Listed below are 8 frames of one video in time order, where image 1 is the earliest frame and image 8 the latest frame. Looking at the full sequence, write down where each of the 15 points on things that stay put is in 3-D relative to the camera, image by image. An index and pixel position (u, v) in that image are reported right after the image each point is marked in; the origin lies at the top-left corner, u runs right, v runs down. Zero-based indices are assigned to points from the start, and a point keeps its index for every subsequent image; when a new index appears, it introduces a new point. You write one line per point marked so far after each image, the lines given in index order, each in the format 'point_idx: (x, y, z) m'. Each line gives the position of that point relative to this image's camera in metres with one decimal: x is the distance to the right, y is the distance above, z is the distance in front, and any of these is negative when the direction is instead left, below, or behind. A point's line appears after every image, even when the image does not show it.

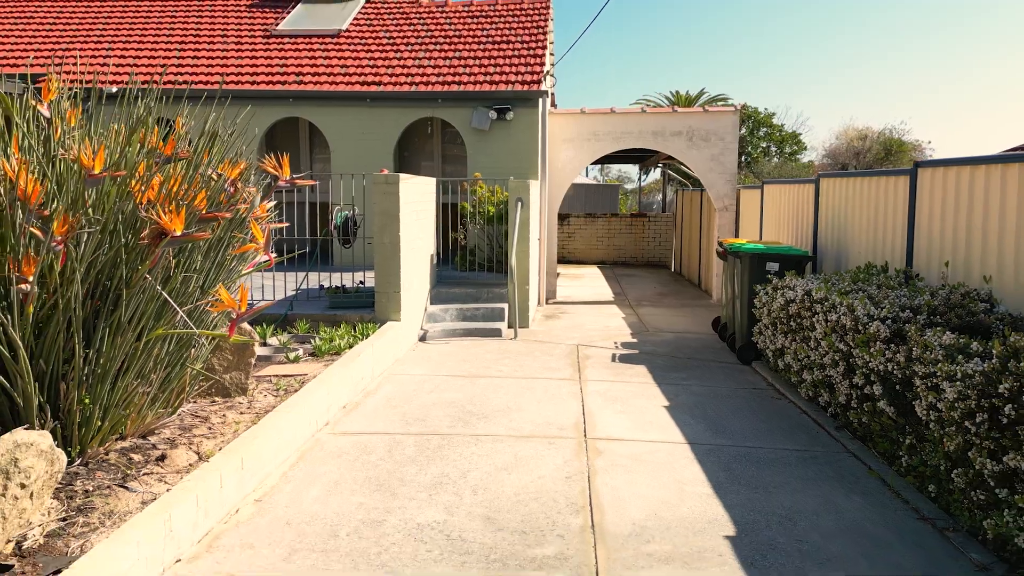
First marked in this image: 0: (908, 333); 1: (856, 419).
0: (+2.3, -0.2, +4.8) m
1: (+2.2, -0.8, +5.4) m
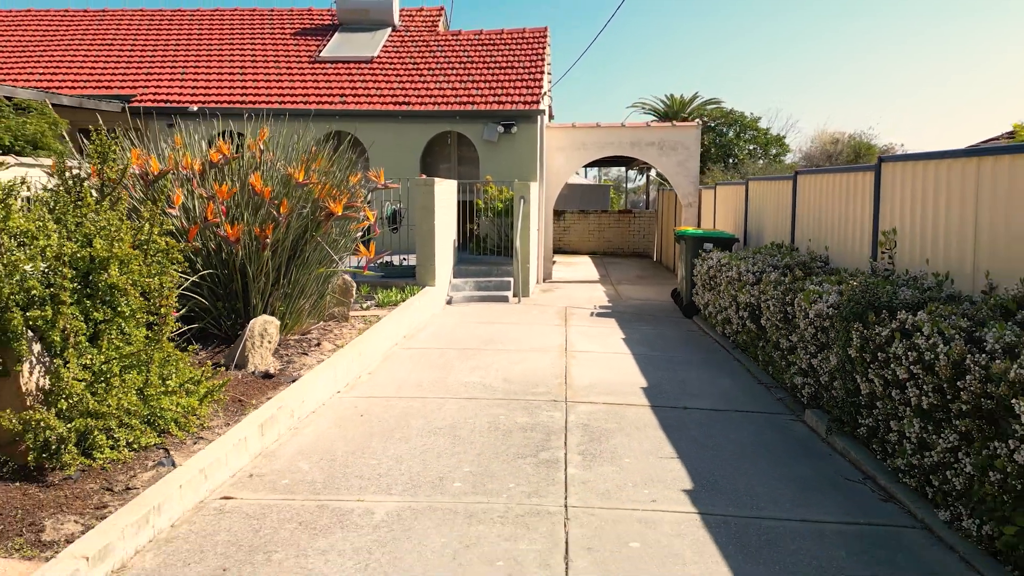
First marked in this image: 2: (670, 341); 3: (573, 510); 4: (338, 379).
0: (+2.4, +0.1, +7.8) m
1: (+2.3, -0.5, +8.5) m
2: (+1.8, -0.6, +9.5) m
3: (+0.3, -1.1, +4.2) m
4: (-1.3, -0.7, +6.6) m
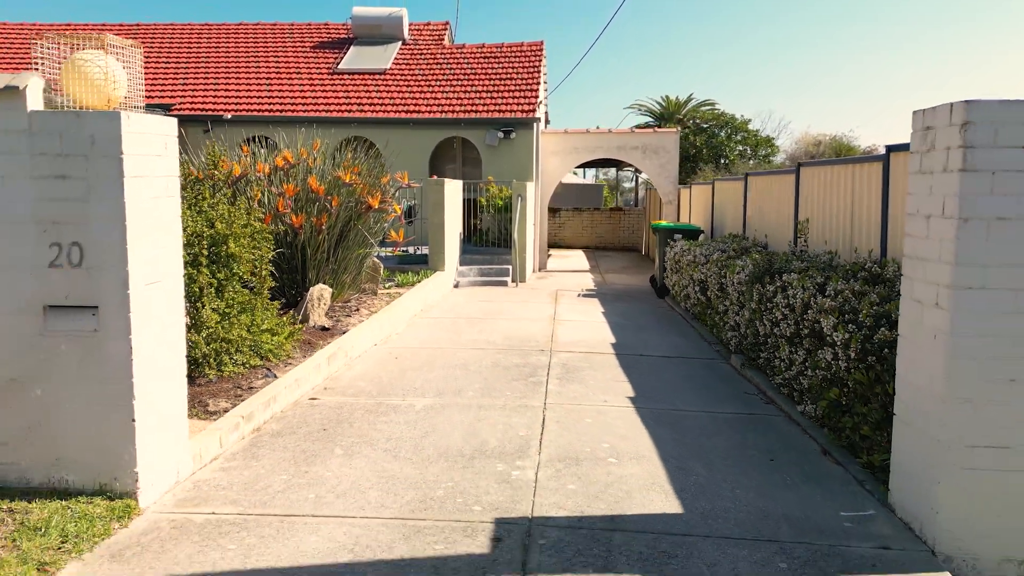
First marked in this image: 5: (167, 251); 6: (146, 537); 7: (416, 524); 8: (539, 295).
0: (+2.3, +0.4, +9.8) m
1: (+2.3, -0.2, +10.4) m
2: (+1.8, -0.4, +11.5) m
3: (+0.3, -0.8, +6.1) m
4: (-1.4, -0.5, +8.6) m
5: (-1.7, +0.2, +4.2) m
6: (-1.6, -1.1, +3.7) m
7: (-0.4, -1.1, +3.9) m
8: (+0.4, -0.1, +13.6) m
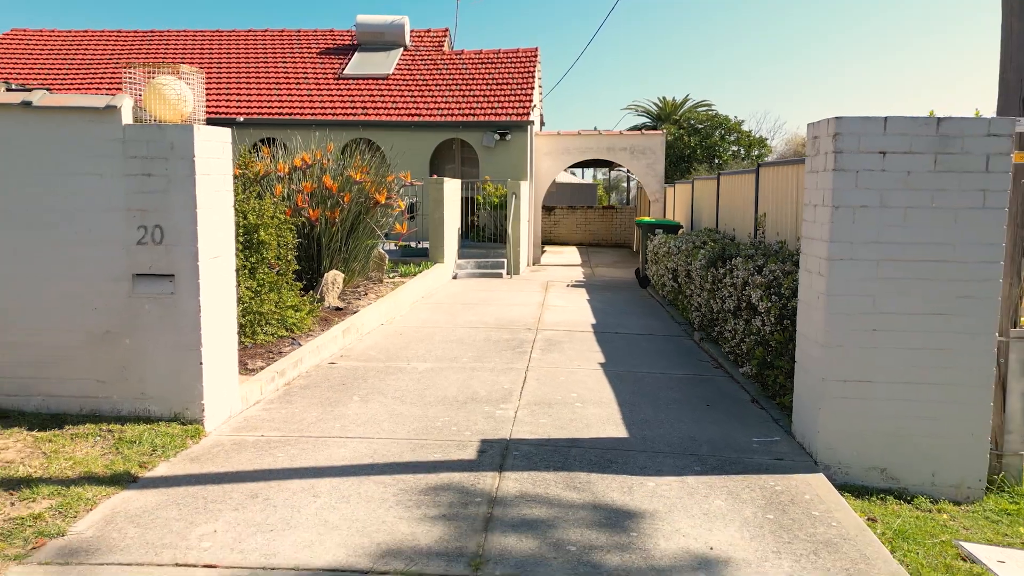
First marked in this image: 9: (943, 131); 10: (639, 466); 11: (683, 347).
0: (+2.2, +0.5, +10.9) m
1: (+2.2, -0.1, +11.6) m
2: (+1.7, -0.2, +12.6) m
3: (+0.2, -0.7, +7.3) m
4: (-1.5, -0.3, +9.7) m
5: (-1.8, +0.4, +5.3) m
6: (-1.7, -0.9, +4.8) m
7: (-0.5, -0.9, +5.0) m
8: (+0.3, 0.0, +14.7) m
9: (+2.4, +0.9, +4.6) m
10: (+0.7, -1.0, +4.7) m
11: (+1.8, -0.6, +8.6) m
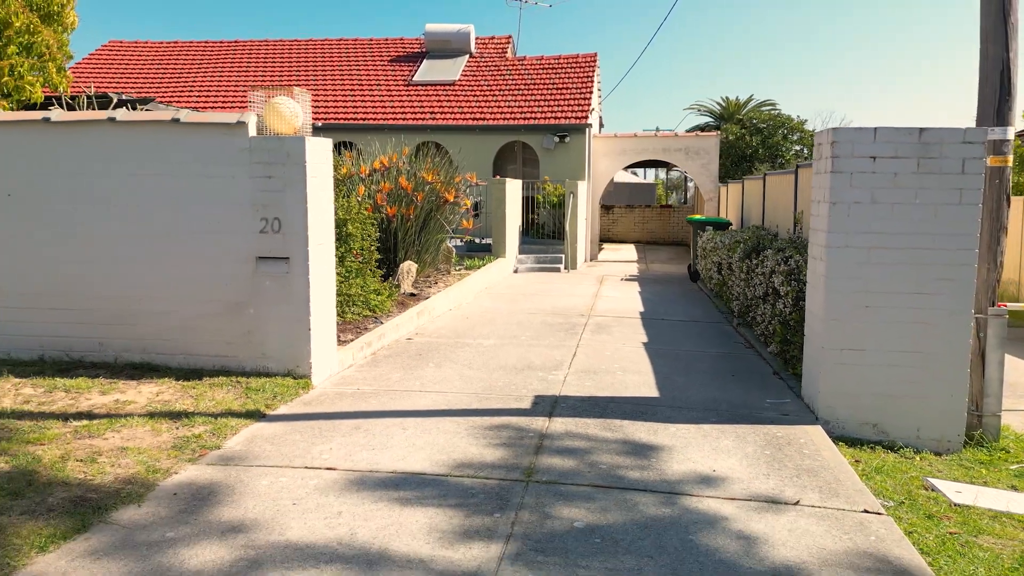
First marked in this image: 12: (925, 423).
0: (+3.0, +0.6, +11.8) m
1: (+3.0, +0.1, +12.4) m
2: (+2.6, -0.1, +13.5) m
3: (+0.7, -0.6, +8.3) m
4: (-0.8, -0.2, +10.9) m
5: (-1.4, +0.5, +6.5) m
6: (-1.4, -0.8, +6.0) m
7: (-0.2, -0.8, +6.1) m
8: (+1.4, +0.2, +15.7) m
9: (+2.7, +1.0, +5.5) m
10: (+1.0, -0.9, +5.7) m
11: (+2.4, -0.5, +9.5) m
12: (+2.8, -0.9, +5.6) m
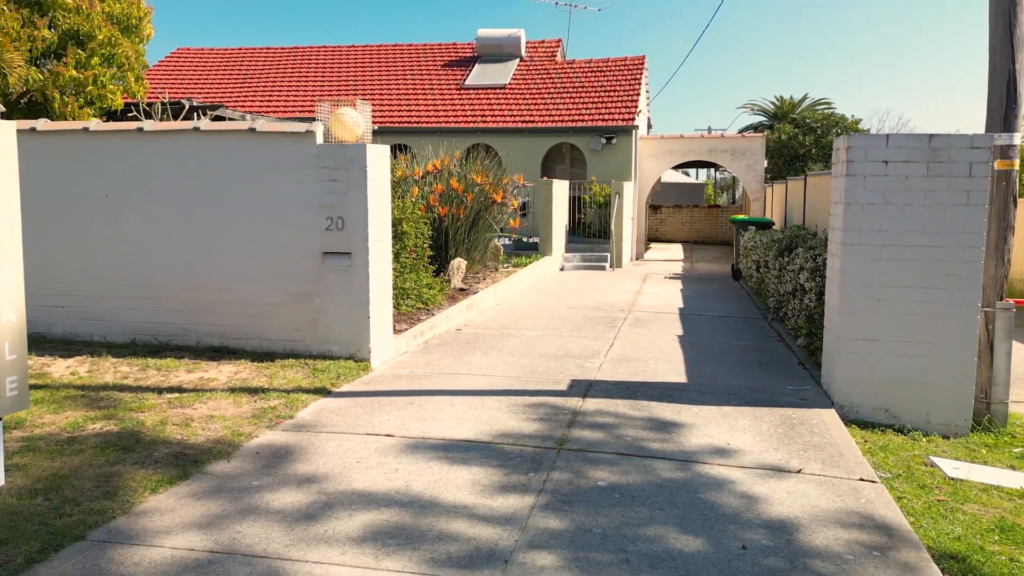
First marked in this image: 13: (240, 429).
0: (+3.7, +0.7, +12.2) m
1: (+3.7, +0.1, +12.8) m
2: (+3.3, 0.0, +13.9) m
3: (+1.1, -0.5, +8.8) m
4: (-0.2, -0.1, +11.5) m
5: (-1.1, +0.6, +7.2) m
6: (-1.1, -0.7, +6.7) m
7: (+0.1, -0.7, +6.7) m
8: (+2.3, +0.2, +16.2) m
9: (+3.0, +1.0, +5.9) m
10: (+1.3, -0.8, +6.2) m
11: (+2.9, -0.4, +10.0) m
12: (+3.1, -0.9, +6.1) m
13: (-1.7, -0.9, +5.2) m
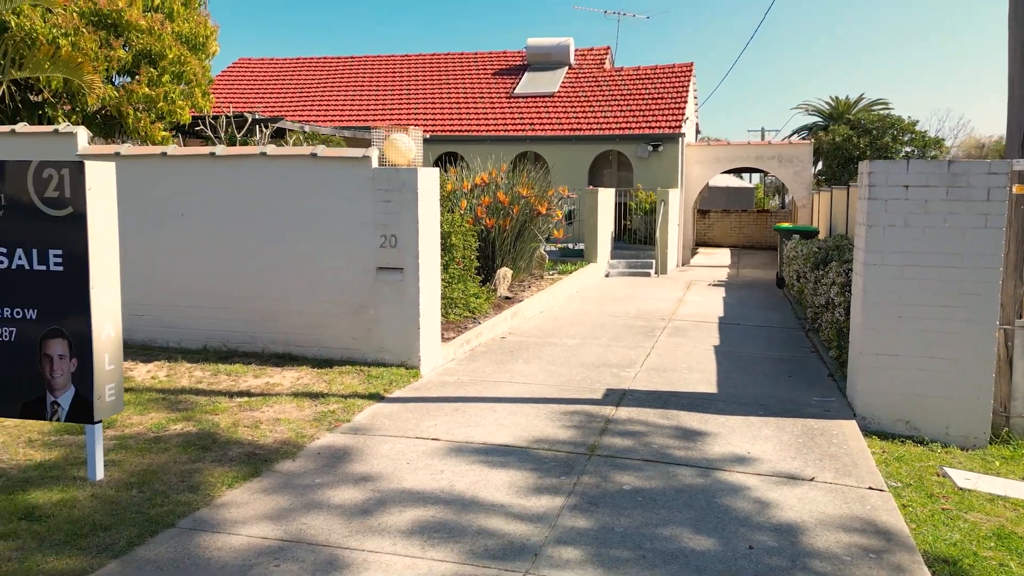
0: (+4.4, +0.5, +12.4) m
1: (+4.4, 0.0, +13.1) m
2: (+4.1, -0.2, +14.2) m
3: (+1.6, -0.6, +9.2) m
4: (+0.5, -0.2, +12.0) m
5: (-0.7, +0.5, +7.7) m
6: (-0.7, -0.8, +7.2) m
7: (+0.4, -0.9, +7.2) m
8: (+3.2, +0.1, +16.5) m
9: (+3.3, +0.9, +6.2) m
10: (+1.6, -1.0, +6.6) m
11: (+3.4, -0.6, +10.2) m
12: (+3.3, -1.0, +6.4) m
13: (-1.4, -1.0, +5.8) m
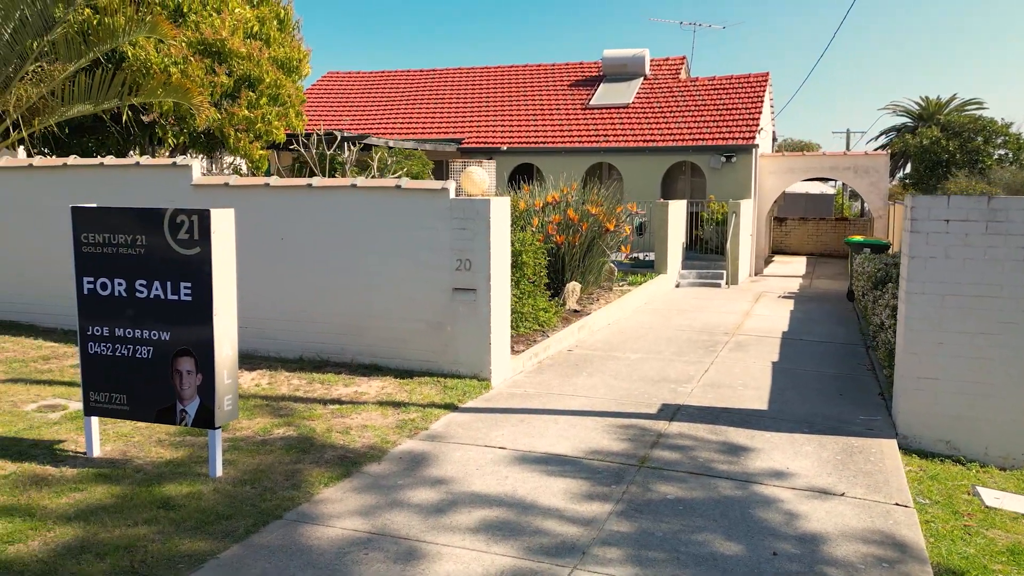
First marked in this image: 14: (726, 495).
0: (+5.4, +0.3, +12.7) m
1: (+5.5, -0.3, +13.3) m
2: (+5.3, -0.4, +14.4) m
3: (+2.4, -0.8, +9.7) m
4: (+1.5, -0.4, +12.6) m
5: (-0.1, +0.3, +8.4) m
6: (-0.1, -1.0, +7.9) m
7: (+1.0, -1.1, +7.8) m
8: (+4.7, -0.1, +16.8) m
9: (+3.8, +0.6, +6.5) m
10: (+2.1, -1.2, +7.1) m
11: (+4.3, -0.8, +10.6) m
12: (+3.8, -1.2, +6.7) m
13: (-1.0, -1.2, +6.6) m
14: (+1.4, -1.4, +5.5) m
